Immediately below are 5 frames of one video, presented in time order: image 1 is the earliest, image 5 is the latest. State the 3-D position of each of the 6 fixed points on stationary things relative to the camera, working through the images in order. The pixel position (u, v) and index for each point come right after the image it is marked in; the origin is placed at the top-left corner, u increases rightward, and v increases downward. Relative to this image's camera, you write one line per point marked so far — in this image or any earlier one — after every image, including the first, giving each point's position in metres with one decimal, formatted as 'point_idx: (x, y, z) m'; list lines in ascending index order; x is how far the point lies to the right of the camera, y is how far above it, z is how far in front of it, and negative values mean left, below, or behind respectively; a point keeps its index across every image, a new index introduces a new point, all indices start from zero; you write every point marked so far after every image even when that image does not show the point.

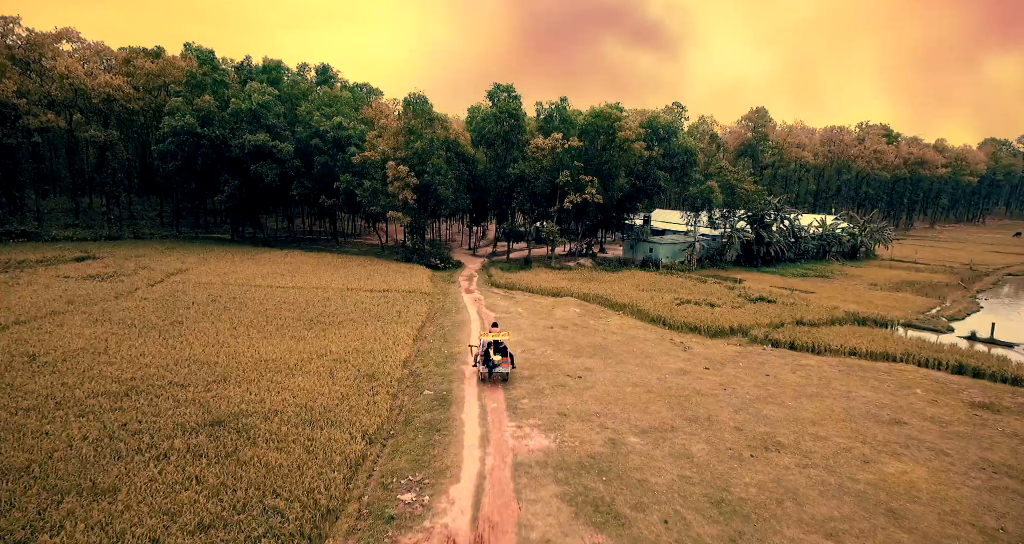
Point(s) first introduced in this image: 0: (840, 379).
0: (+10.3, -3.3, +17.8) m
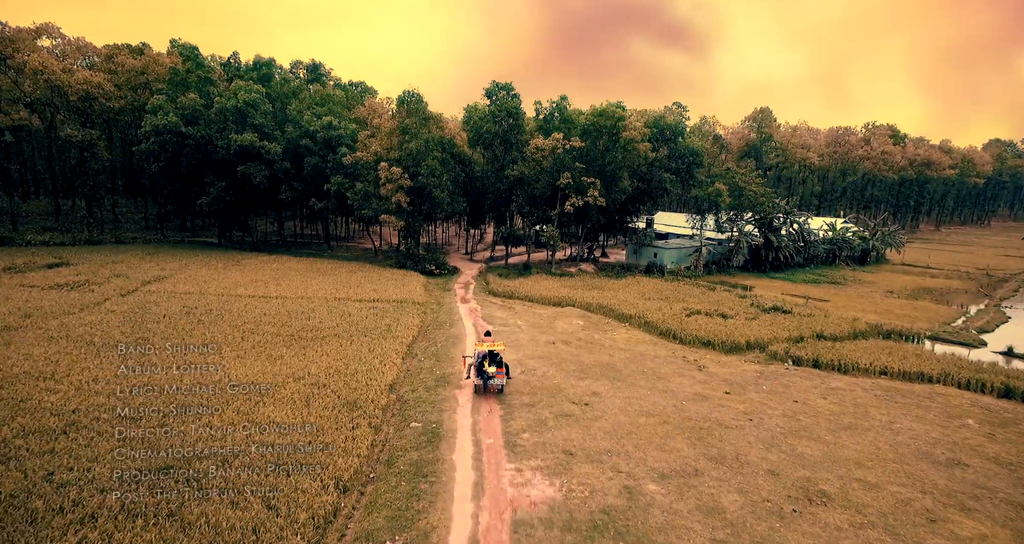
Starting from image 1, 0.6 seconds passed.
0: (+10.3, -3.7, +15.9) m
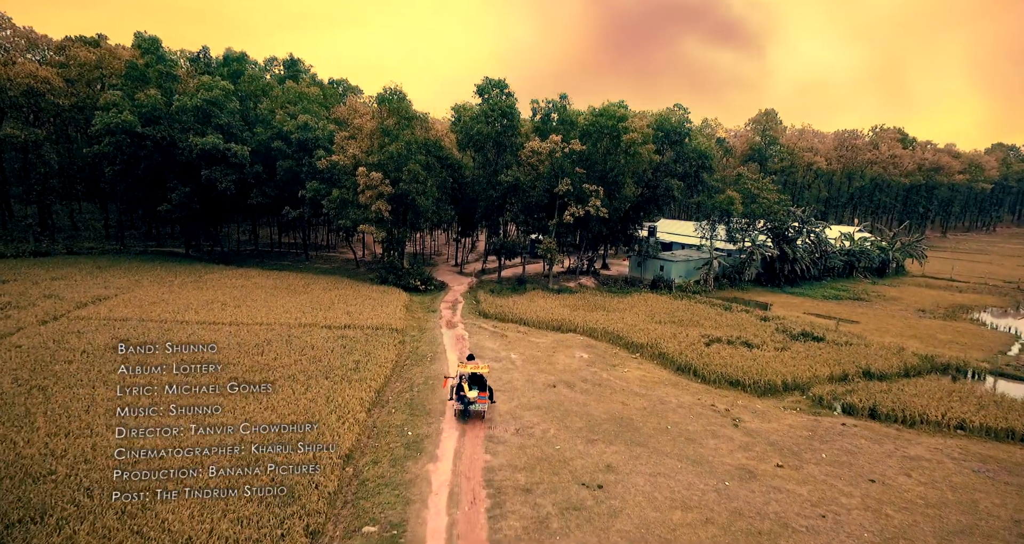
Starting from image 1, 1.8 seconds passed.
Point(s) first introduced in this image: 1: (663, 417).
0: (+10.1, -4.6, +12.1) m
1: (+4.4, -4.2, +16.5) m
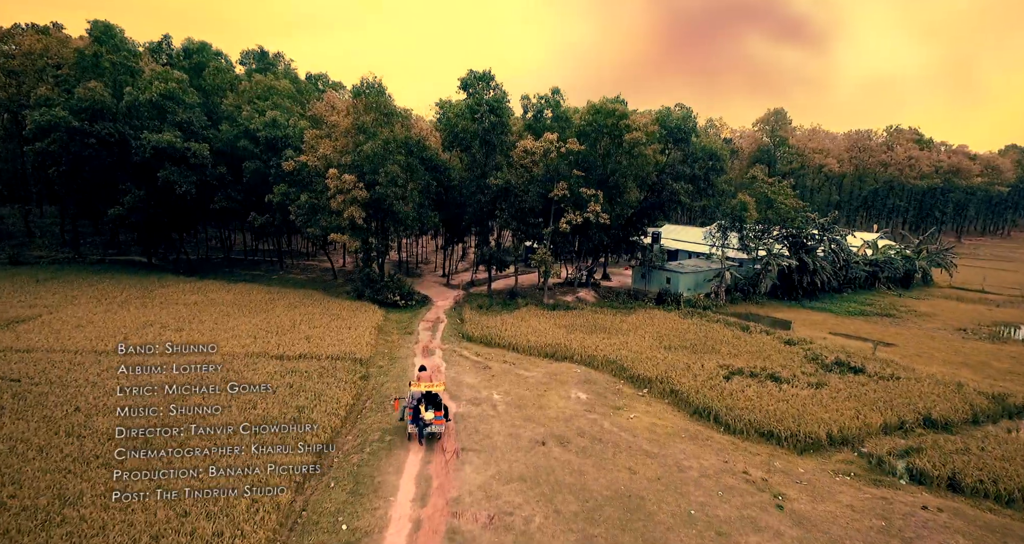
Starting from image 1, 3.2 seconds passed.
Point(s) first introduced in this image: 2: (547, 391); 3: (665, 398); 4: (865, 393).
0: (+9.5, -5.3, +8.2) m
1: (+3.8, -5.0, +12.6) m
2: (+1.2, -4.0, +19.1) m
3: (+5.2, -4.3, +19.3) m
4: (+11.9, -4.1, +19.2) m
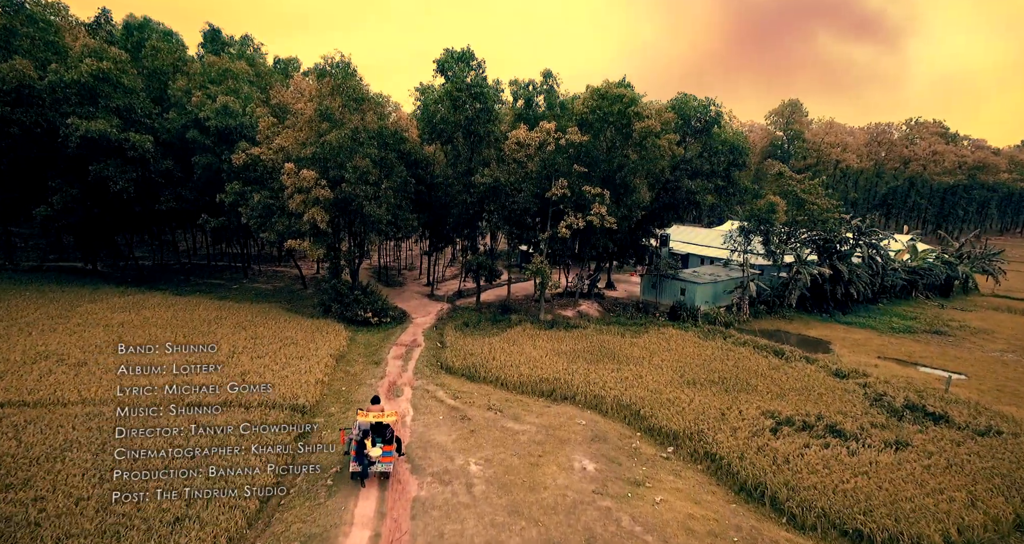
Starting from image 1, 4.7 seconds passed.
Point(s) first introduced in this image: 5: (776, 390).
0: (+9.1, -6.0, +3.4) m
1: (+3.4, -5.6, +7.8) m
2: (+0.8, -4.7, +14.2) m
3: (+4.8, -4.9, +14.4) m
4: (+11.5, -4.7, +14.3) m
5: (+9.1, -4.0, +19.4) m
